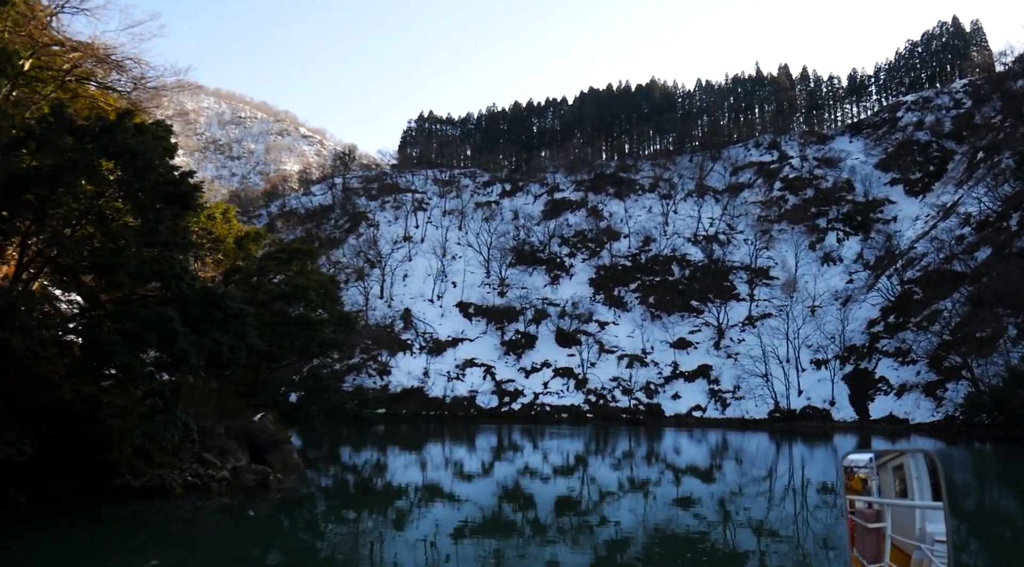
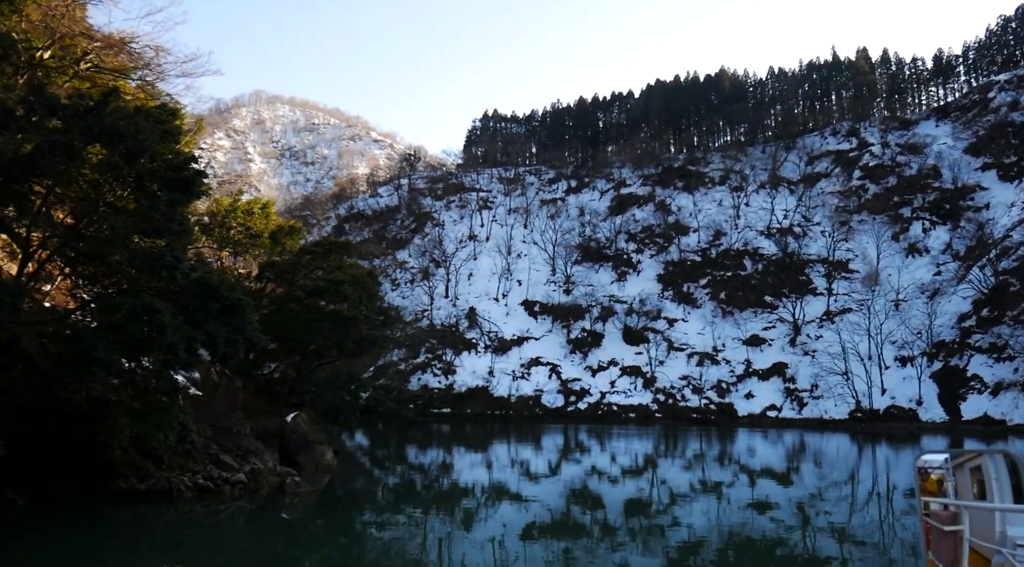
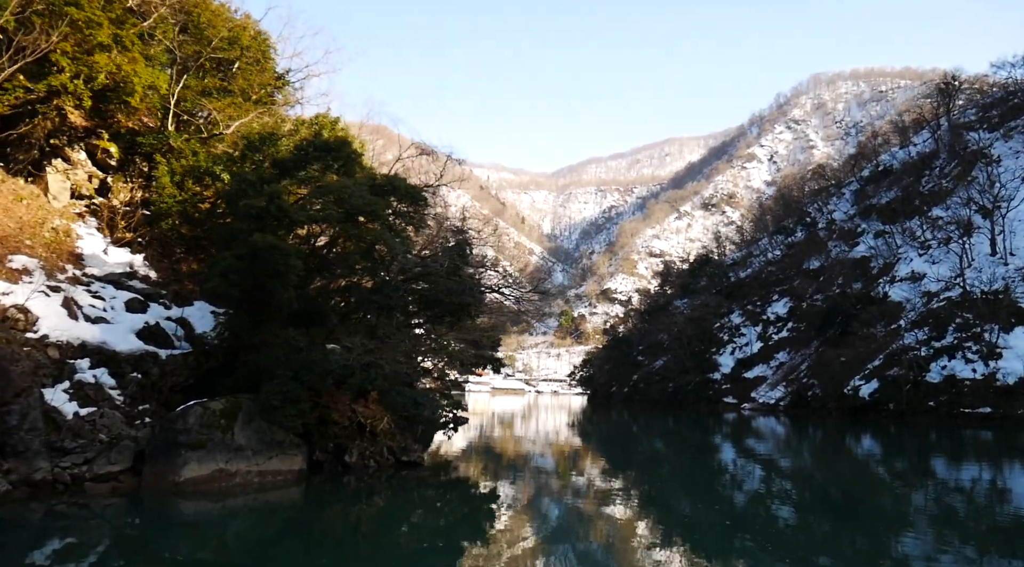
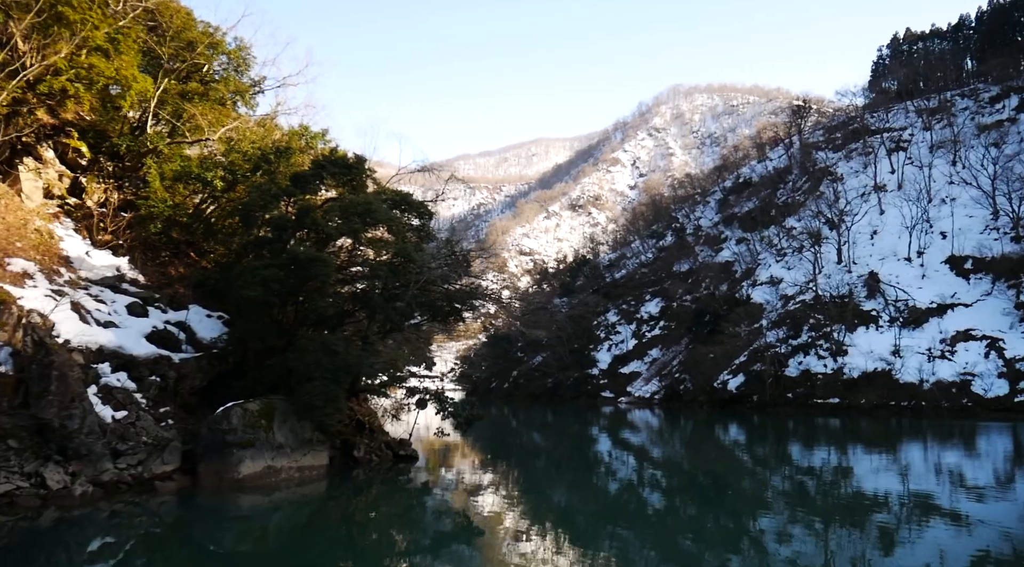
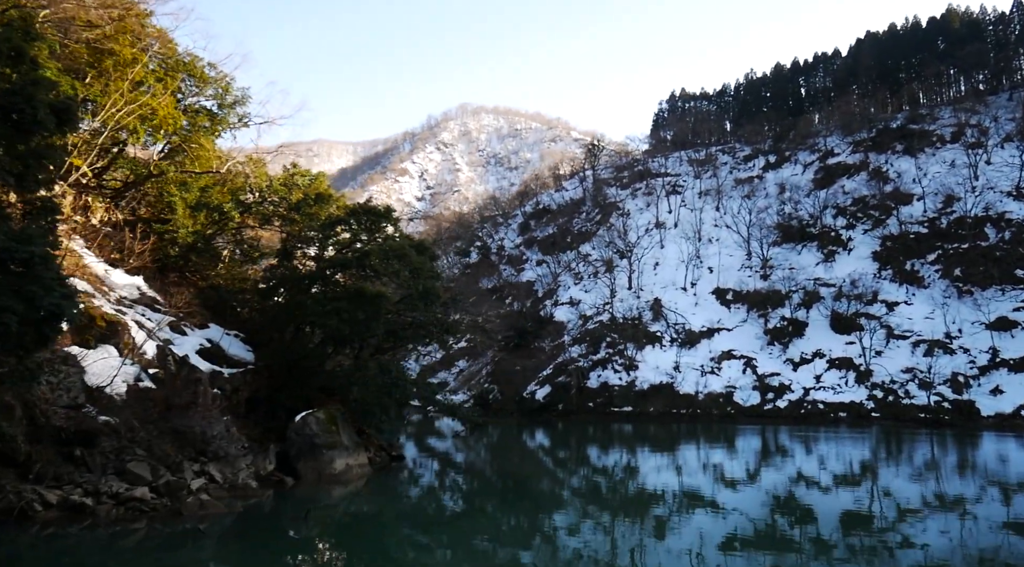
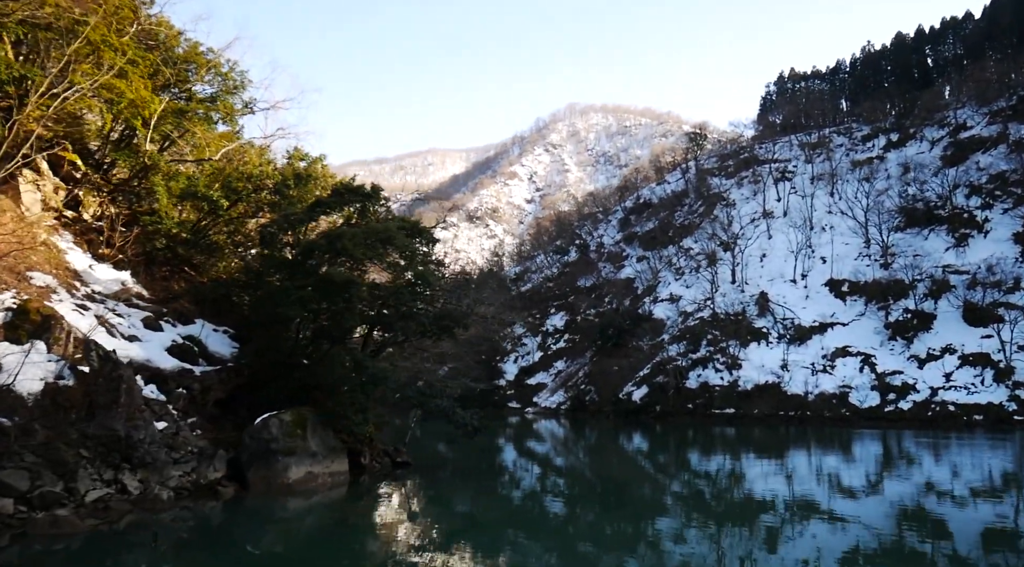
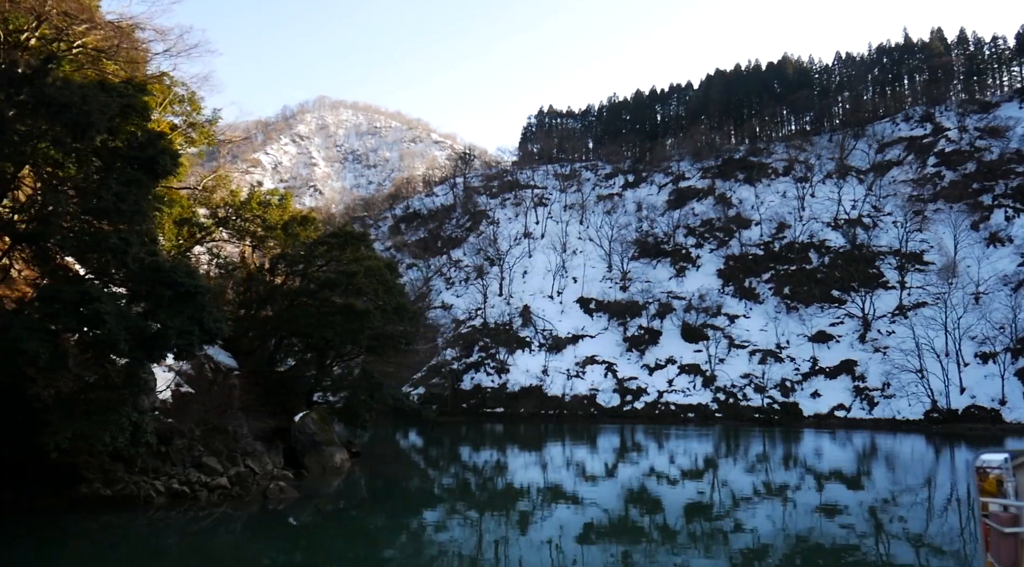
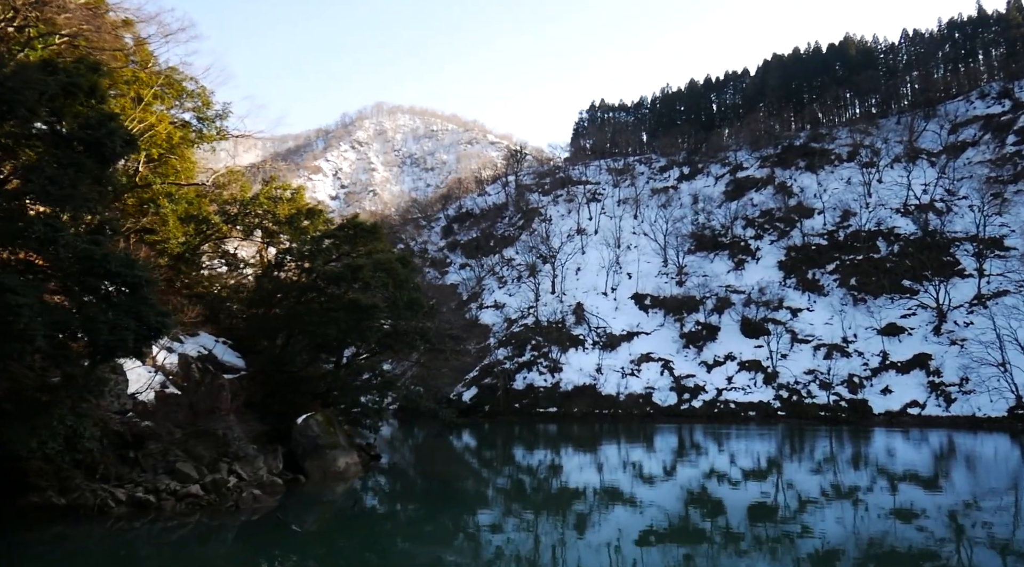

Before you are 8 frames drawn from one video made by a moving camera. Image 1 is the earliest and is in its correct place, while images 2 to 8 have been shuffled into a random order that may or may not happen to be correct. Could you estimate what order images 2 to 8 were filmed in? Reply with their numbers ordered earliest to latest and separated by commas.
2, 7, 8, 5, 6, 4, 3
